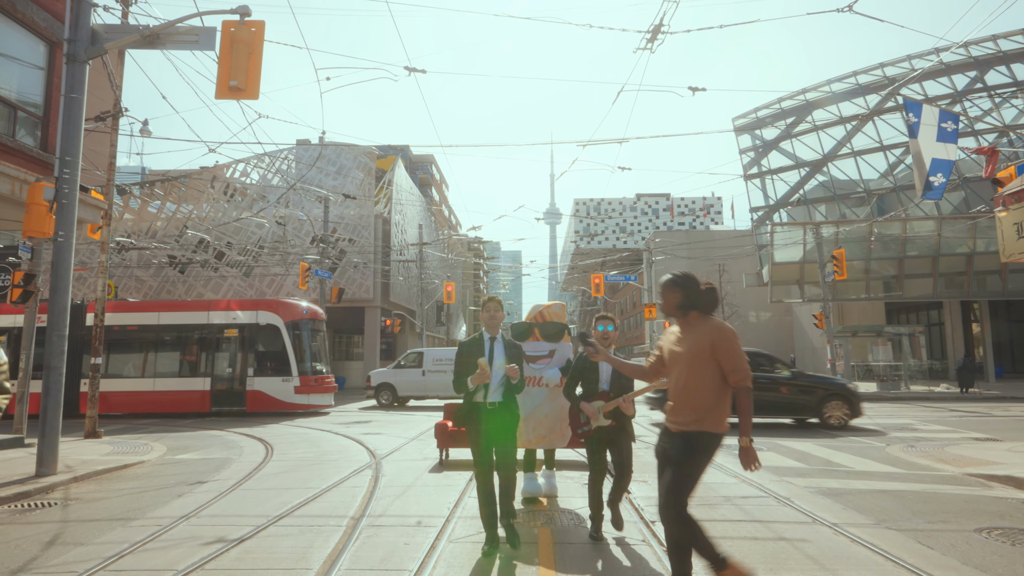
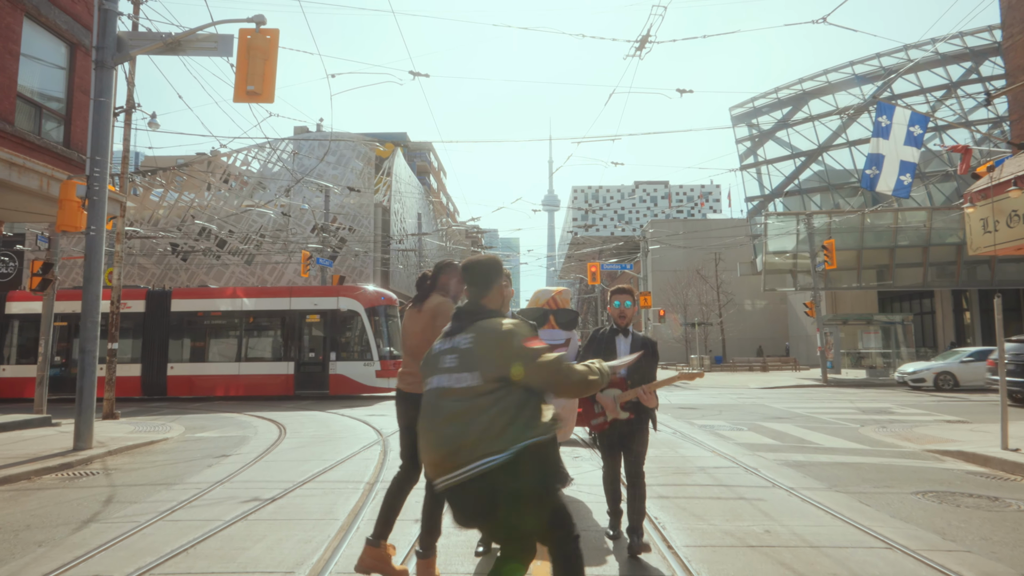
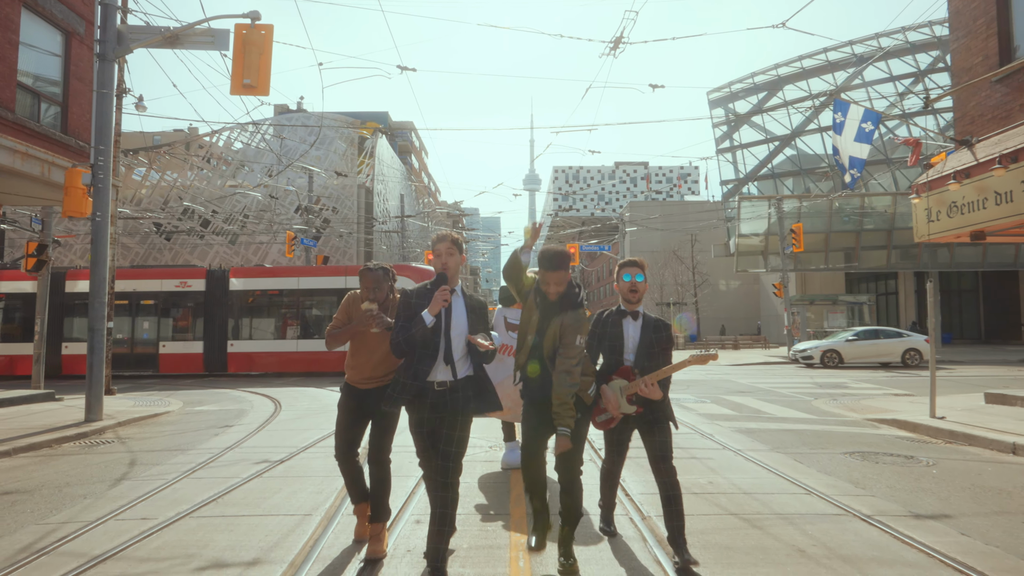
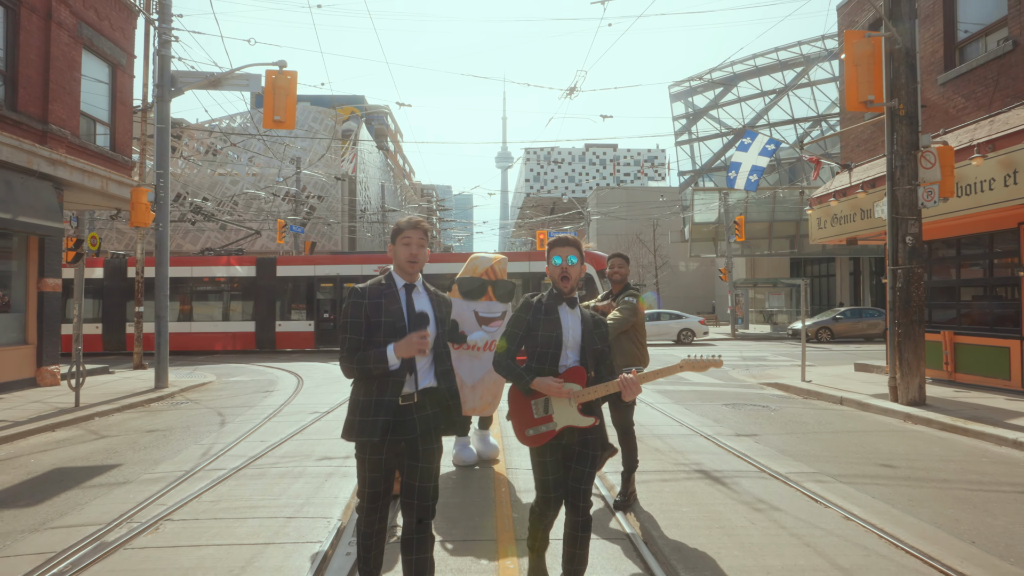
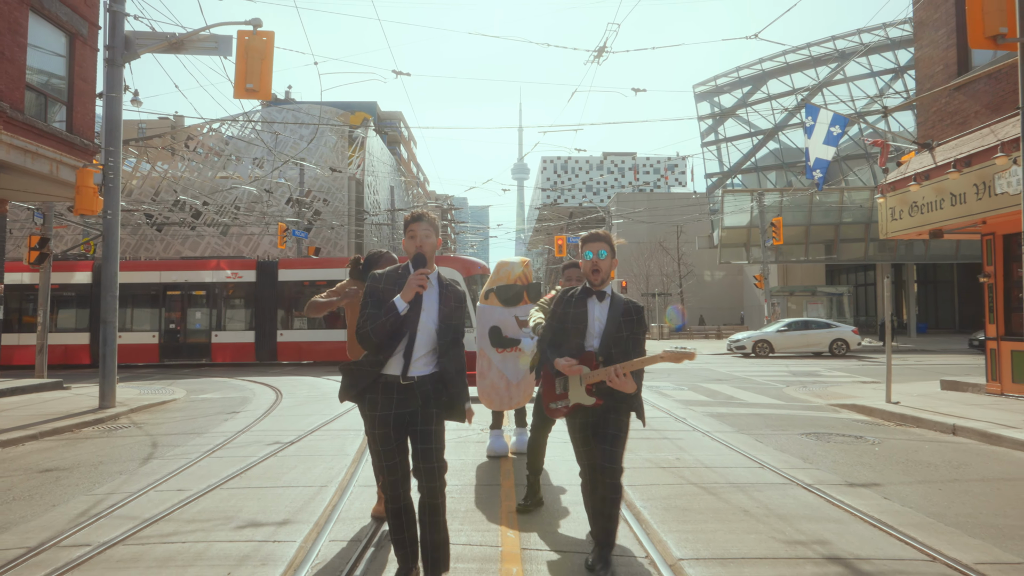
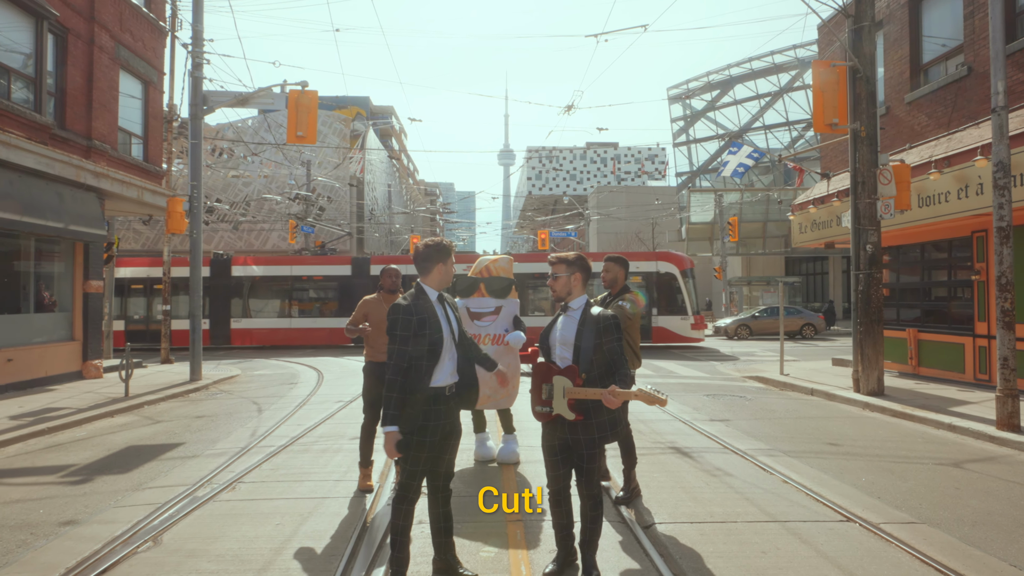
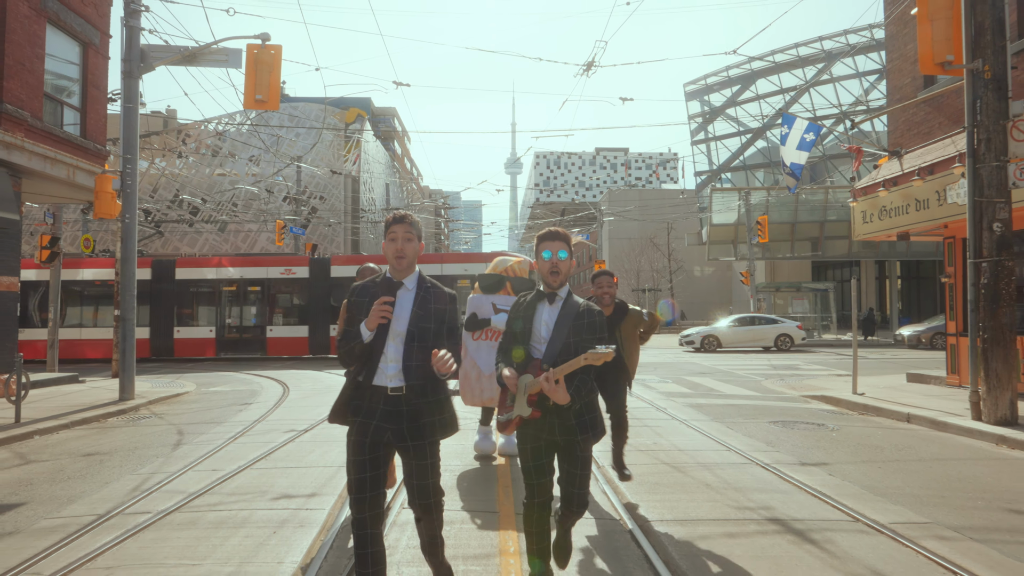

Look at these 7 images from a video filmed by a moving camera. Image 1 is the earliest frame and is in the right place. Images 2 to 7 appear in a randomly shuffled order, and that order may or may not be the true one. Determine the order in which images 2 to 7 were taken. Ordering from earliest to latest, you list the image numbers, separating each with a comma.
2, 3, 5, 7, 4, 6
